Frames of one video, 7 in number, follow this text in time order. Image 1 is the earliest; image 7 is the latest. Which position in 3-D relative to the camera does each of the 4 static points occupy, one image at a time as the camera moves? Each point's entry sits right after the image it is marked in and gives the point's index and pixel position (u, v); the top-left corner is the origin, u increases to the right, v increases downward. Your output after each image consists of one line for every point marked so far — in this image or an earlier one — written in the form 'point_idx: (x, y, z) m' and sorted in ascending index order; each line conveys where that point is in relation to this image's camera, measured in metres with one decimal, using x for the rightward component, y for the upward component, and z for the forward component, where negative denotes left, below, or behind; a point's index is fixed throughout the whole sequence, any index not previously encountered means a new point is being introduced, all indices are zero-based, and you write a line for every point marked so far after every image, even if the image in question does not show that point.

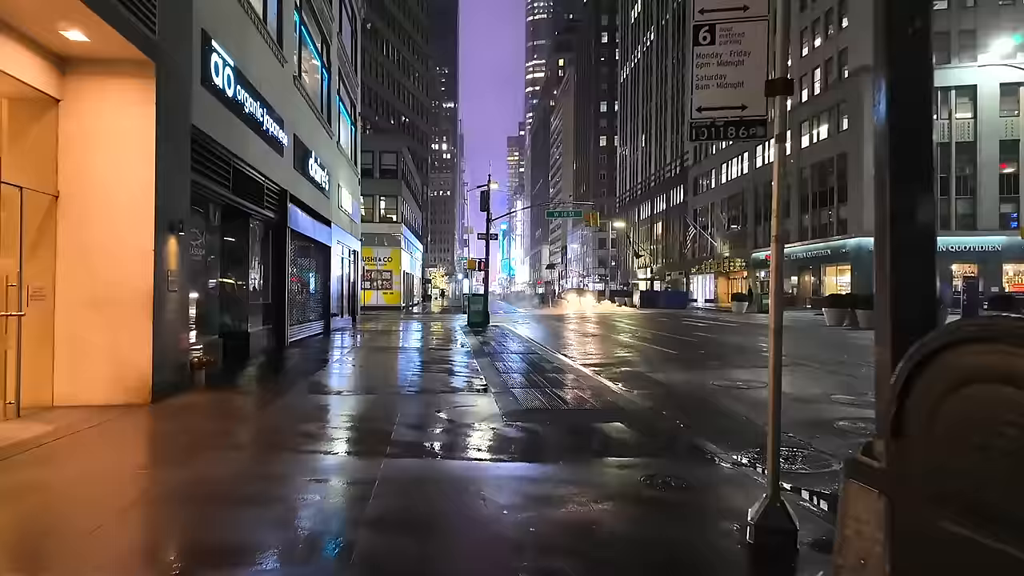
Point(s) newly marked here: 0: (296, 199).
0: (-6.3, +2.6, +17.2) m
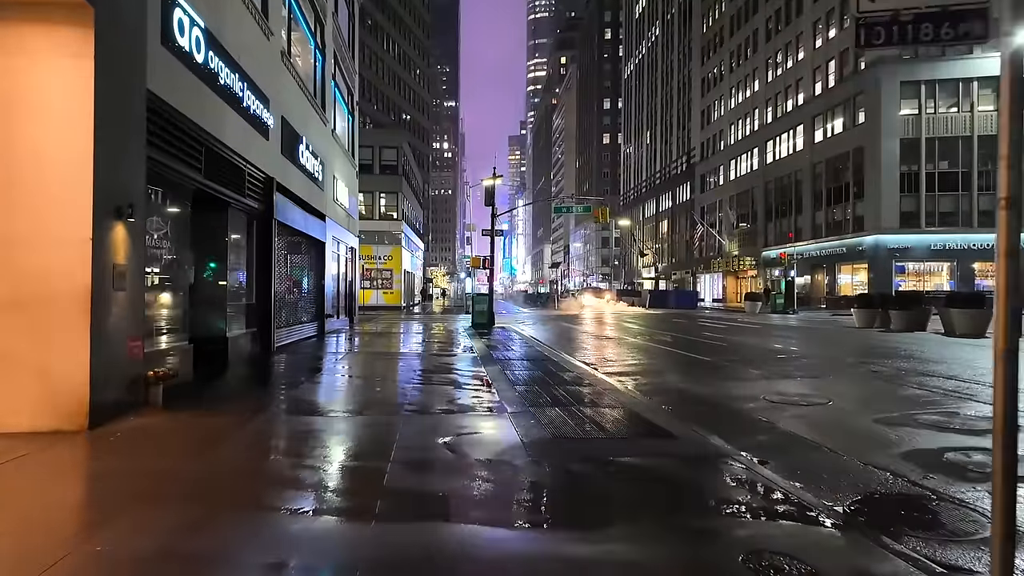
0: (-6.1, +2.7, +15.6) m
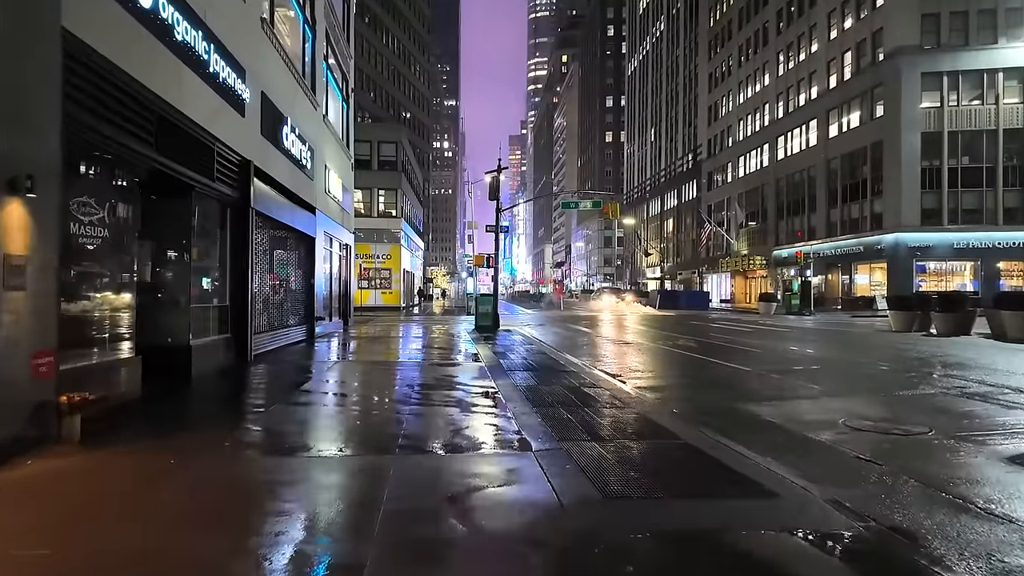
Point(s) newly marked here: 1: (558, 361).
0: (-5.8, +2.7, +13.8) m
1: (+1.3, -2.1, +17.0) m
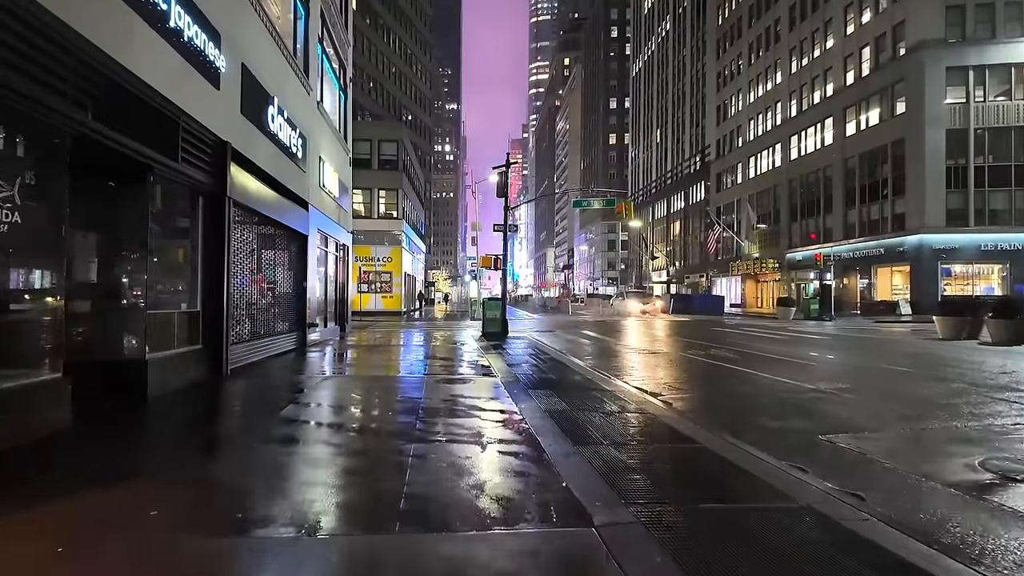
0: (-5.4, +2.6, +12.0) m
1: (+1.6, -2.2, +15.1) m
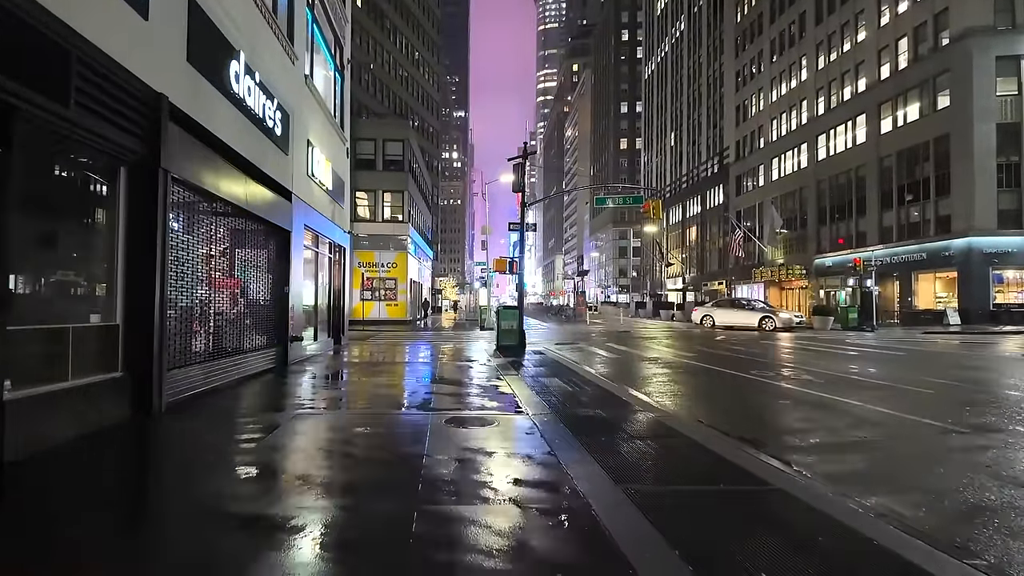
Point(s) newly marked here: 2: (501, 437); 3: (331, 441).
0: (-4.9, +2.5, +9.2) m
1: (+2.2, -2.3, +12.2) m
2: (-0.1, -1.9, +7.6) m
3: (-2.3, -1.9, +7.4) m
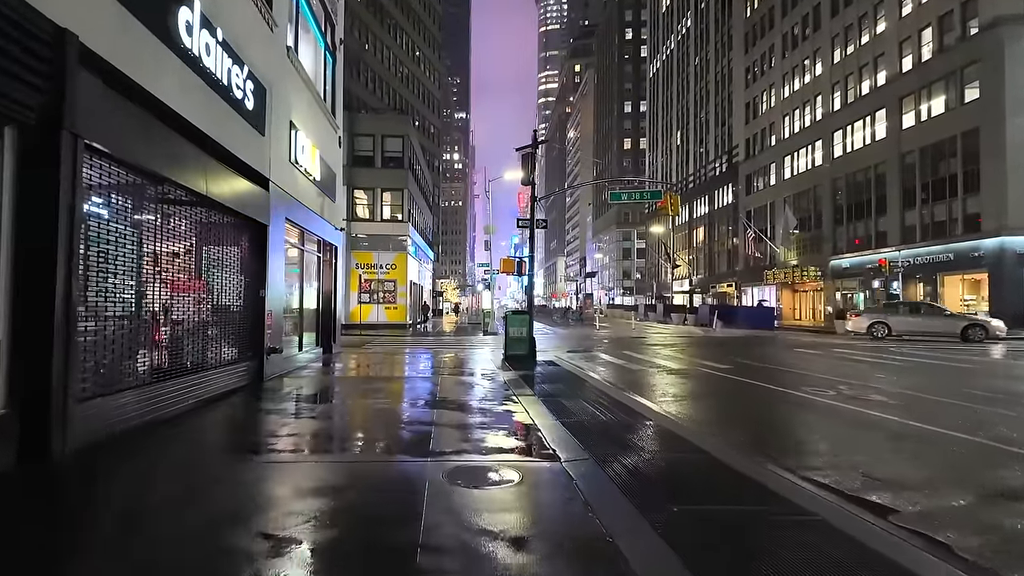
0: (-4.6, +2.5, +7.3) m
1: (+2.5, -2.4, +10.2) m
2: (+0.1, -2.0, +5.6) m
3: (-2.0, -2.0, +5.4) m
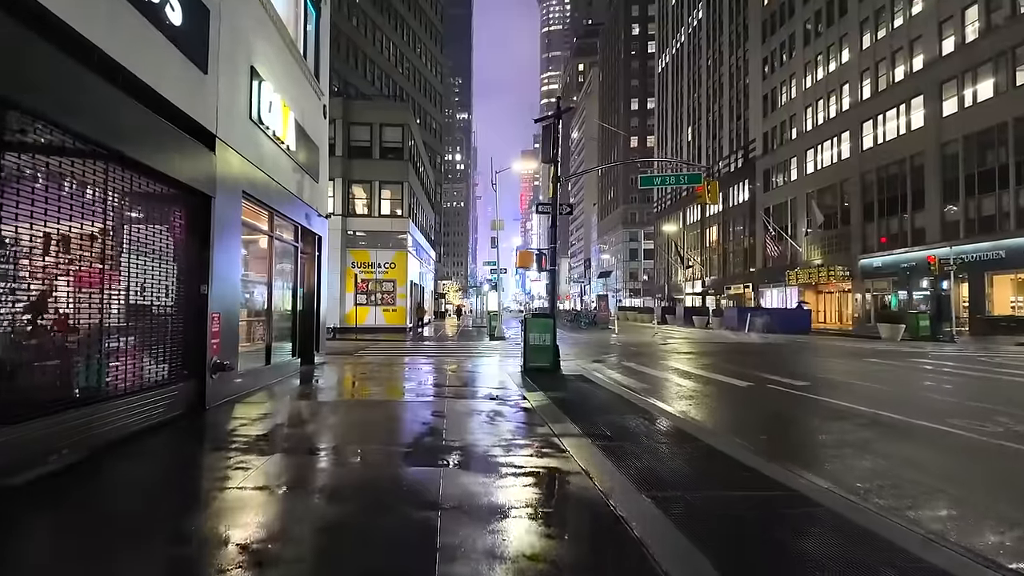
0: (-4.2, +2.6, +4.1) m
1: (+3.0, -2.3, +7.0) m
2: (+0.6, -1.8, +2.3) m
3: (-1.5, -1.9, +2.1) m
